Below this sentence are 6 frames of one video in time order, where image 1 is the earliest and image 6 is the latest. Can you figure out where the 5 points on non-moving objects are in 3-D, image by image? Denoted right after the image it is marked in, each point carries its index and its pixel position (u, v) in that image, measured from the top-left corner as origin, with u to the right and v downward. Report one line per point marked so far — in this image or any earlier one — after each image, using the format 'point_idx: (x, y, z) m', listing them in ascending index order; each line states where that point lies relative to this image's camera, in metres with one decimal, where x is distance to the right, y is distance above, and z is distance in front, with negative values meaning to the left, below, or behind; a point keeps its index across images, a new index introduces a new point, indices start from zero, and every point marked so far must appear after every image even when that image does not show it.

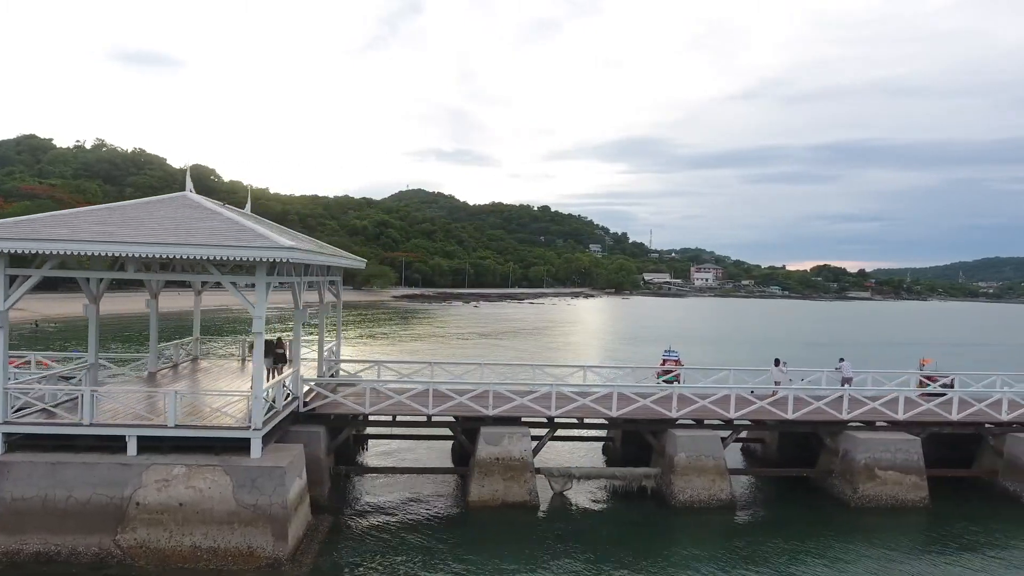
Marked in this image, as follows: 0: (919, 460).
0: (+9.0, -3.8, +14.4) m
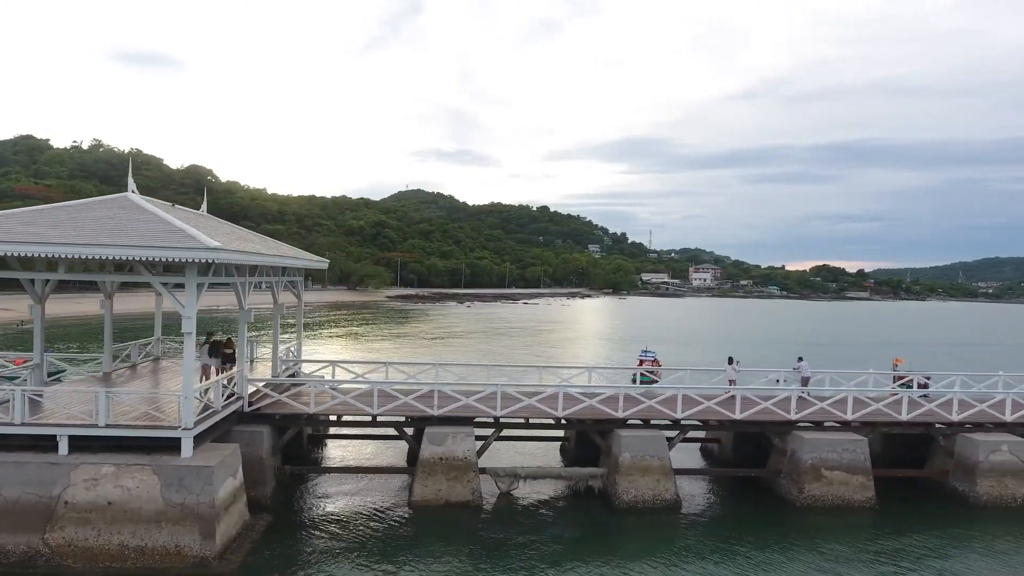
0: (+7.8, -3.8, +14.4) m
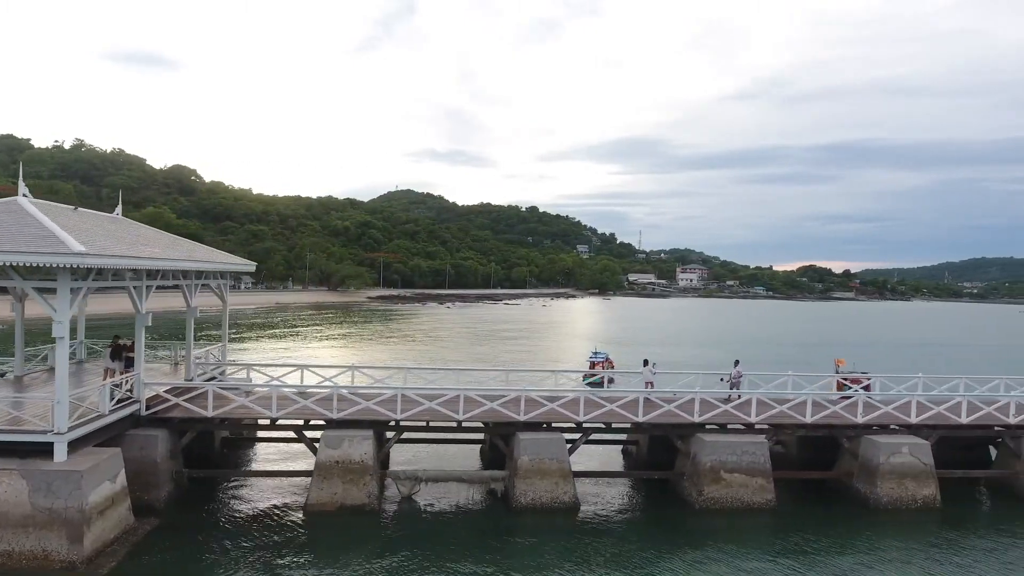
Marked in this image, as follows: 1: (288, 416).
0: (+5.6, -3.9, +14.5) m
1: (-4.9, -2.8, +14.1) m
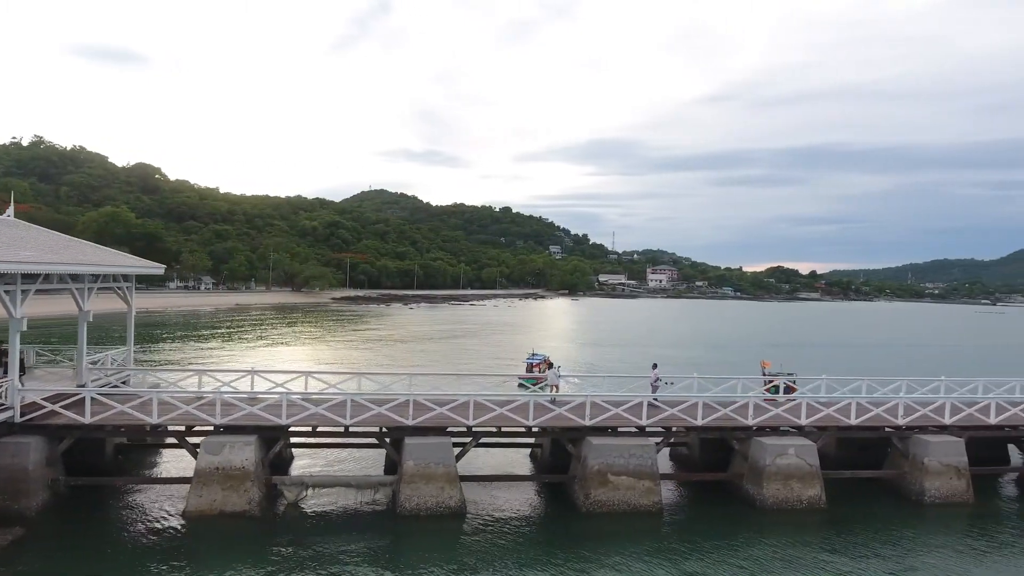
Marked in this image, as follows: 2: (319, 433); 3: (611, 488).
0: (+3.1, -4.0, +14.6) m
1: (-7.3, -2.9, +13.9) m
2: (-4.4, -3.2, +14.6) m
3: (+2.2, -4.5, +14.5) m
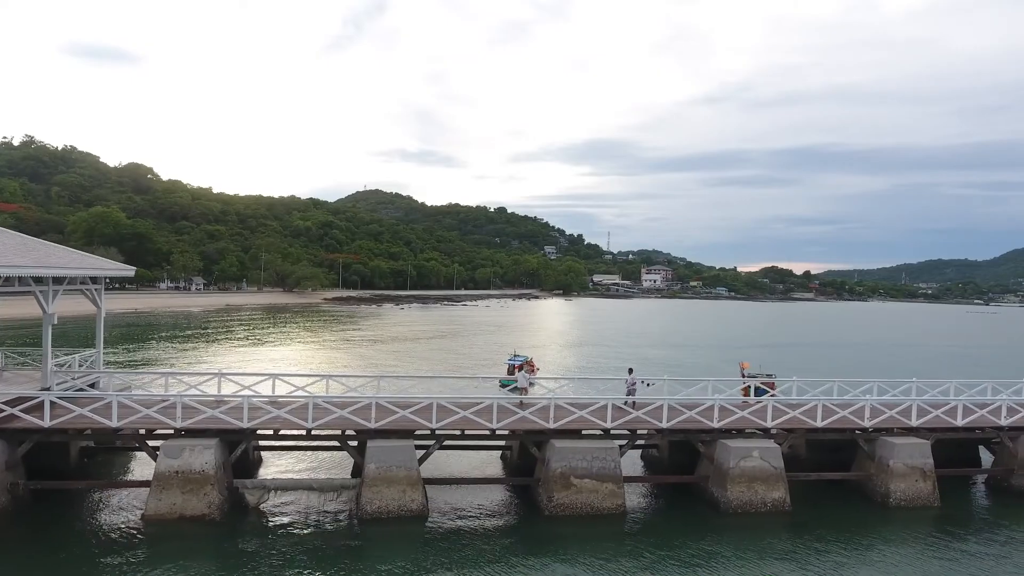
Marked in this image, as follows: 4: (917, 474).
0: (+2.3, -4.0, +14.6) m
1: (-8.2, -2.9, +13.9) m
2: (-5.2, -3.3, +14.6) m
3: (+1.4, -4.5, +14.5) m
4: (+9.9, -4.5, +15.9) m
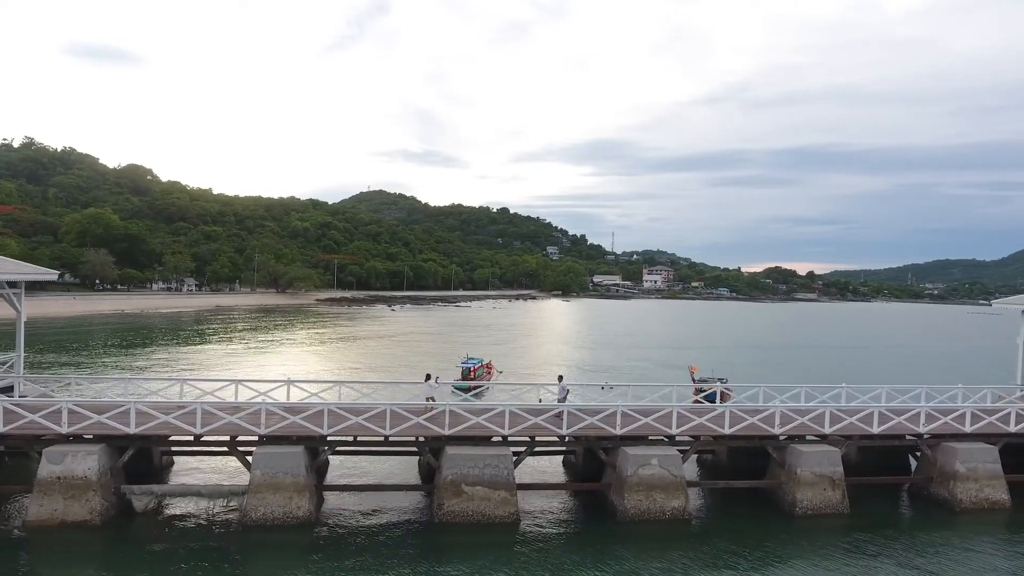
0: (-0.1, -4.2, +14.4) m
1: (-10.6, -3.0, +13.8) m
2: (-7.6, -3.4, +14.5) m
3: (-1.0, -4.6, +14.4) m
4: (+7.5, -4.7, +15.6) m
